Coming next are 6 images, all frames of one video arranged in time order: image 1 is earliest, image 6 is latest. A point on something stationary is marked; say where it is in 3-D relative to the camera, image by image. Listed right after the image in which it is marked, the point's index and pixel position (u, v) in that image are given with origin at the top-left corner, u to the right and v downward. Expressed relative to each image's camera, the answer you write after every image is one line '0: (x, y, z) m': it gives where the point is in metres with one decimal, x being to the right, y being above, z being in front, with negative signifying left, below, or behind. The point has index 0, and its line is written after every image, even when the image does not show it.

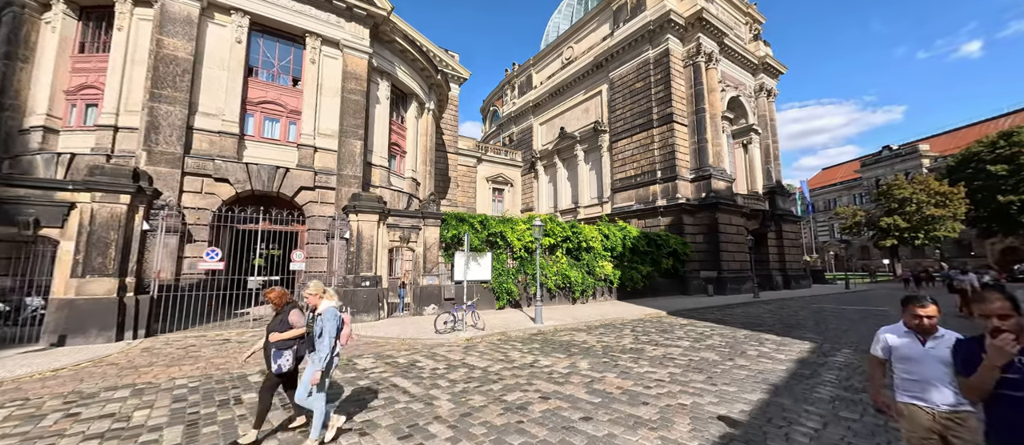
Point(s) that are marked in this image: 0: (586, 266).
0: (+3.3, -2.0, +17.0) m
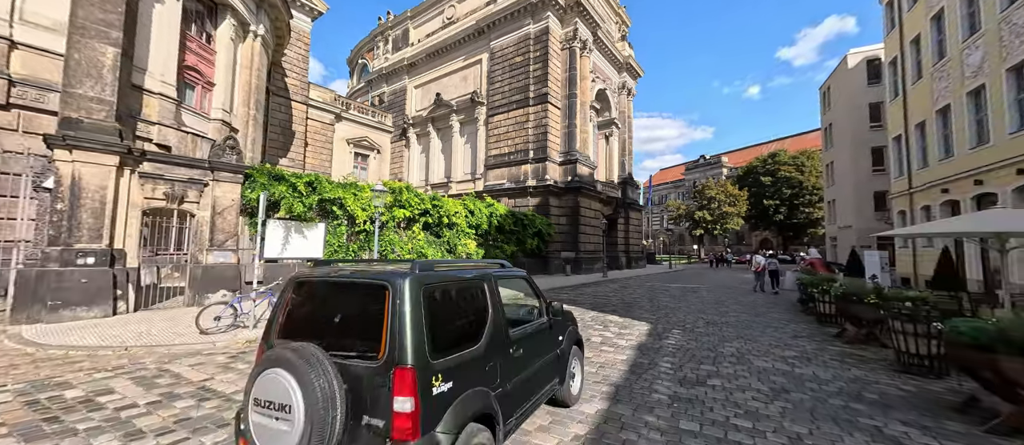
0: (-2.7, -0.9, +15.6) m
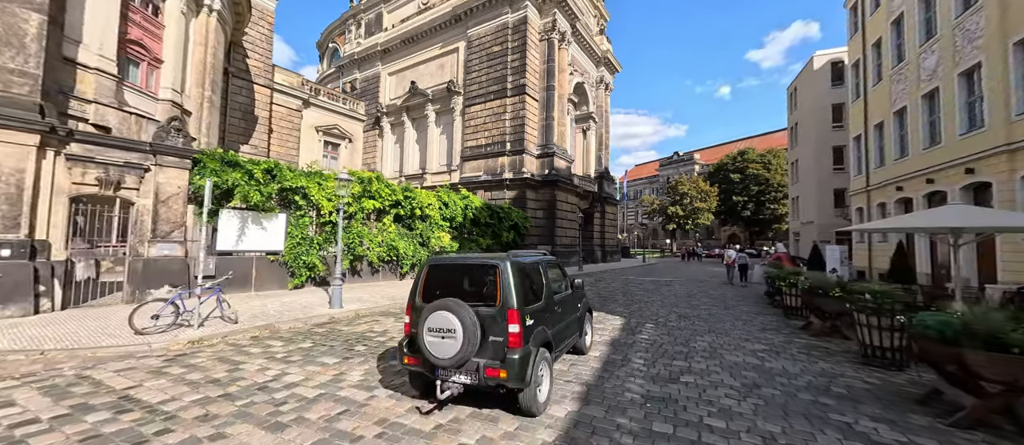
0: (-3.8, -0.6, +15.1) m
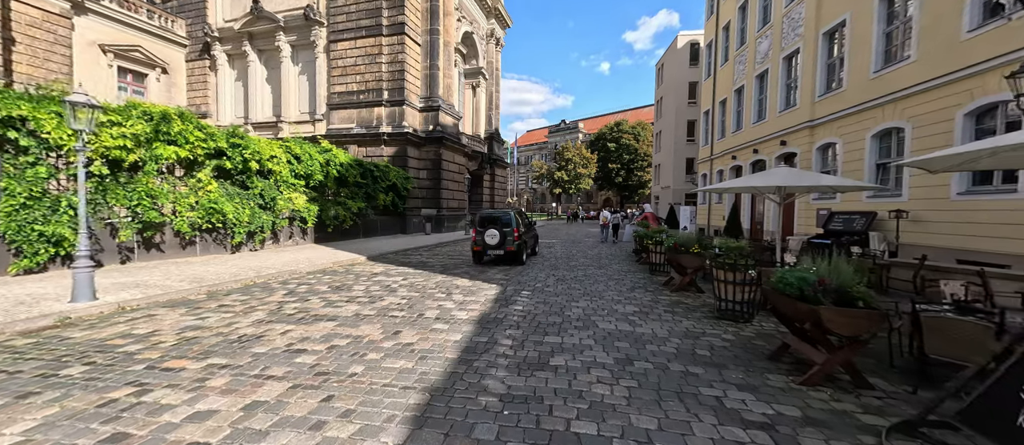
0: (-8.1, +0.8, +12.0) m
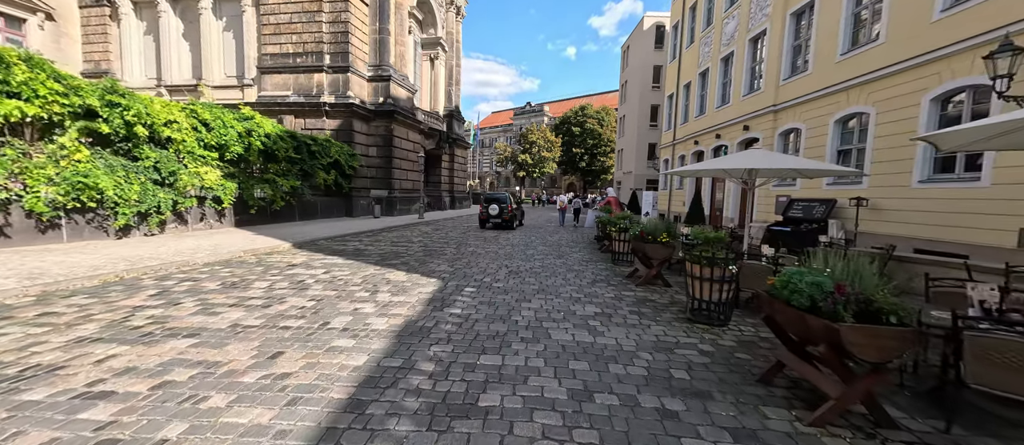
0: (-9.5, +1.4, +9.9) m
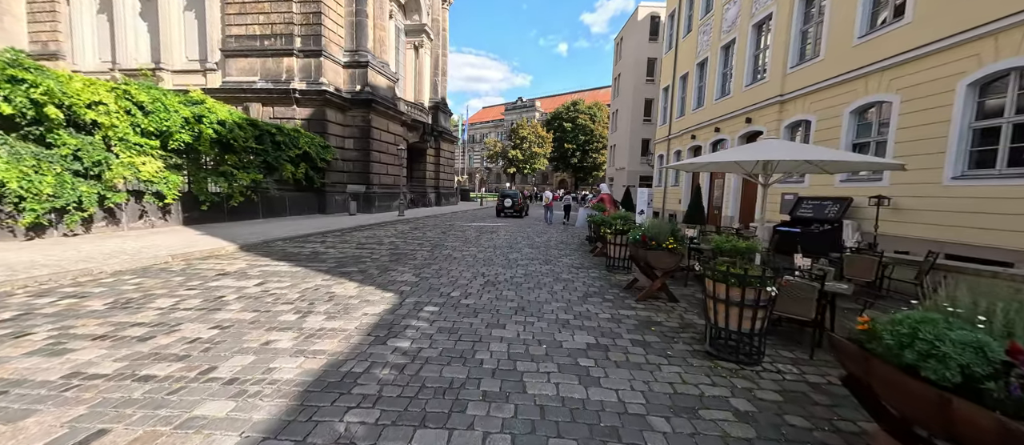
0: (-9.9, +1.4, +8.5) m
